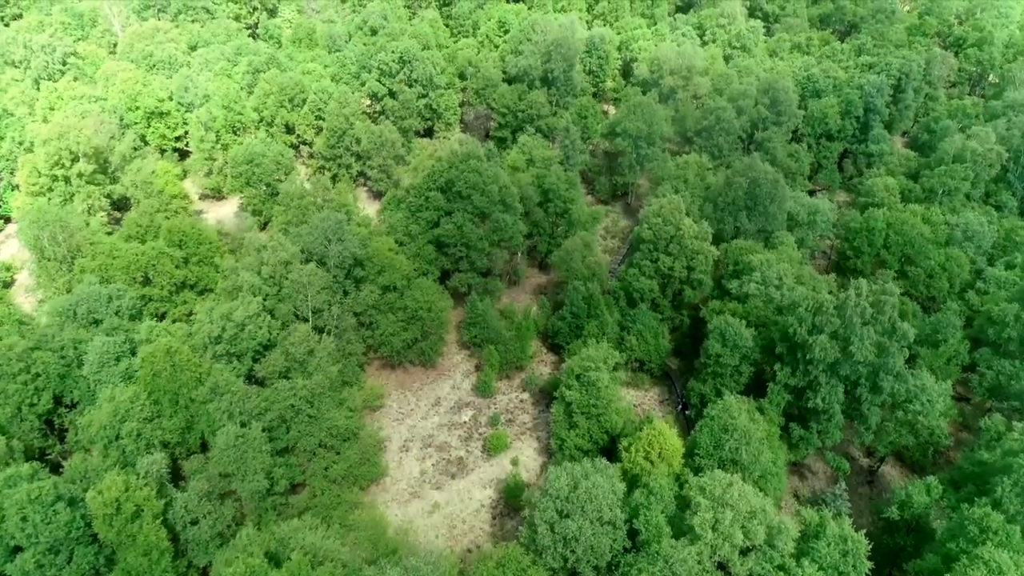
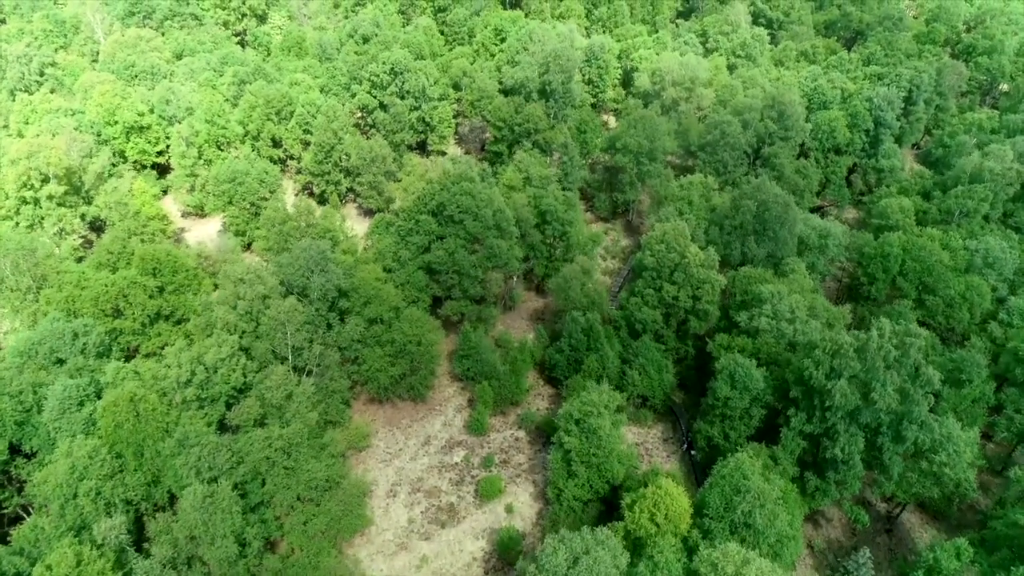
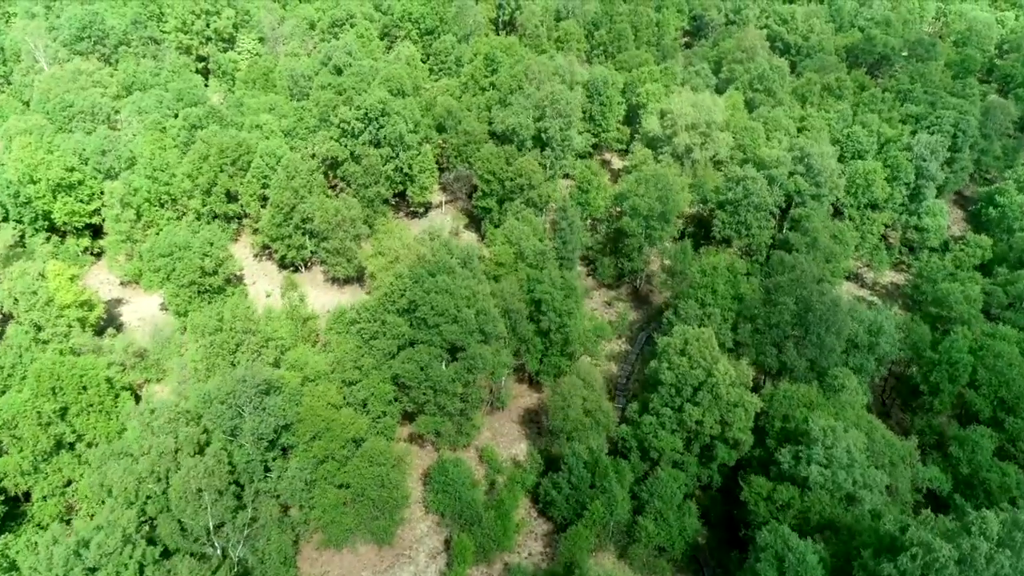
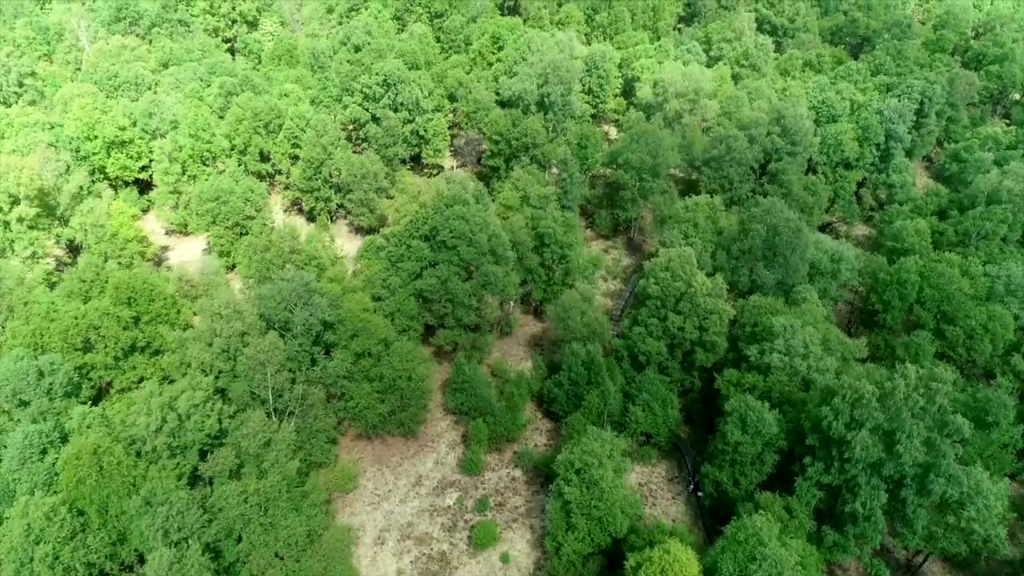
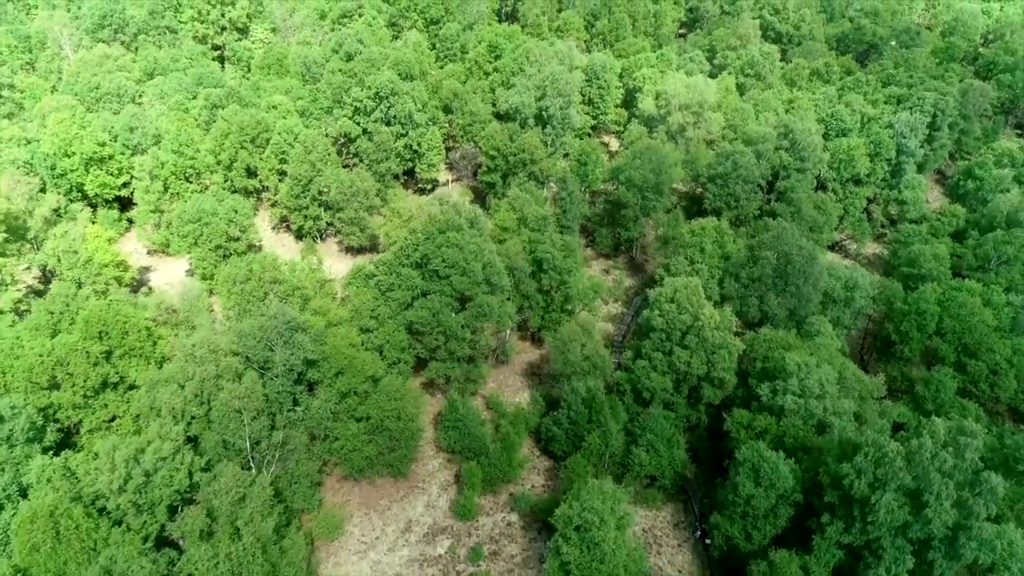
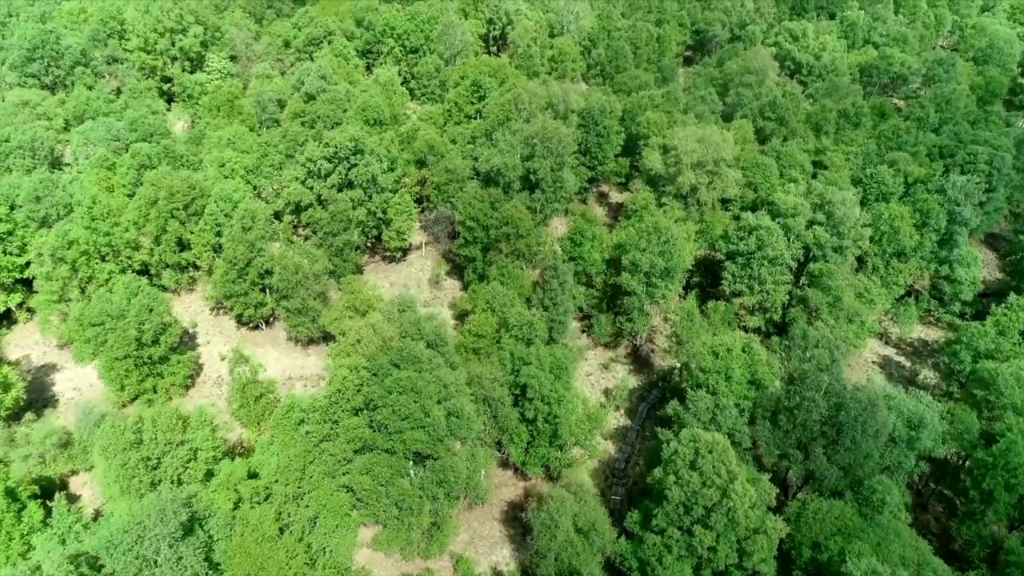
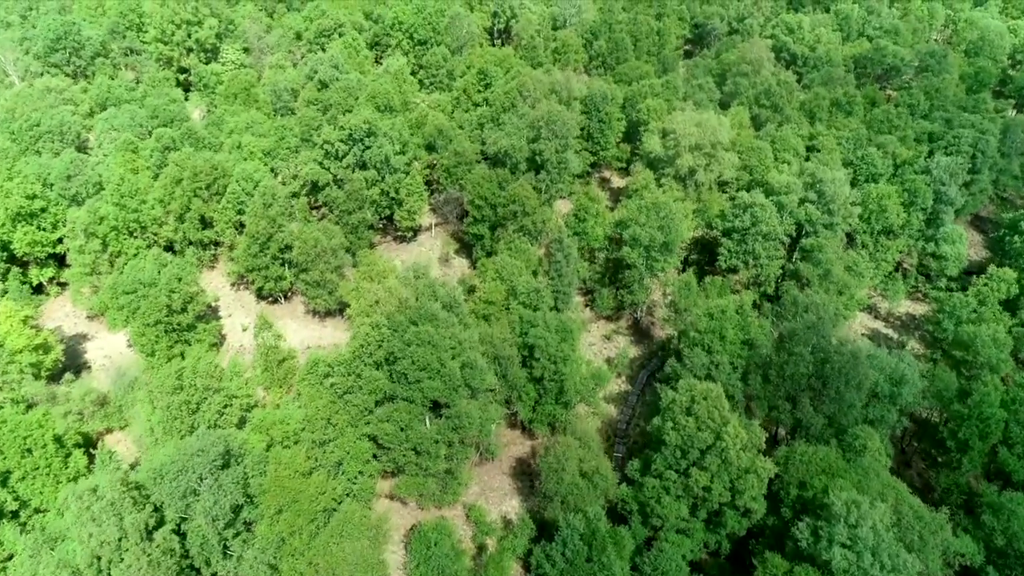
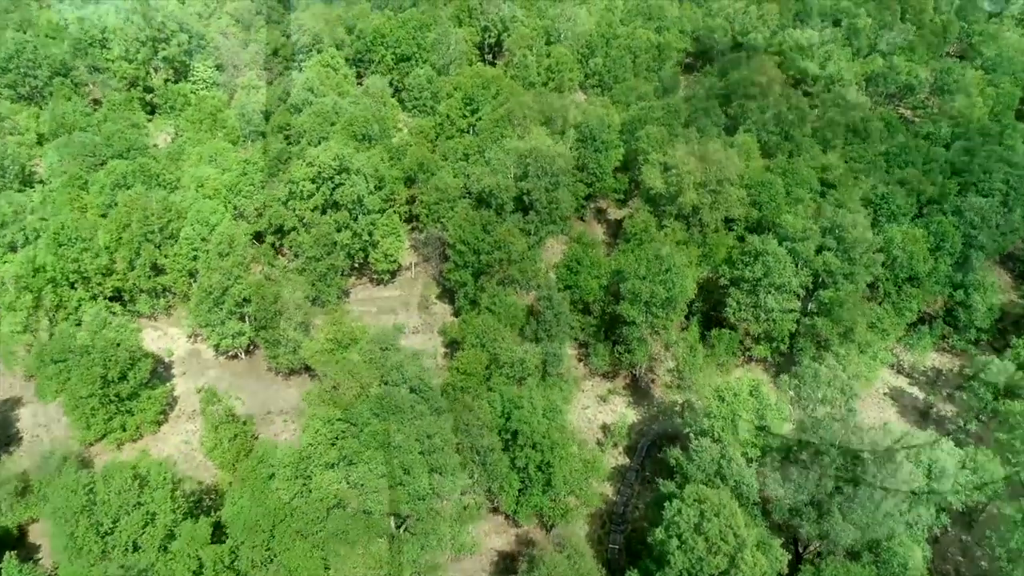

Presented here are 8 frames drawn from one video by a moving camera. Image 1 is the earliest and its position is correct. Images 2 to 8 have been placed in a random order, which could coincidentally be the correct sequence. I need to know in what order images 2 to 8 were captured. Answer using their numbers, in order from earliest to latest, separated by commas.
2, 4, 5, 3, 7, 6, 8
